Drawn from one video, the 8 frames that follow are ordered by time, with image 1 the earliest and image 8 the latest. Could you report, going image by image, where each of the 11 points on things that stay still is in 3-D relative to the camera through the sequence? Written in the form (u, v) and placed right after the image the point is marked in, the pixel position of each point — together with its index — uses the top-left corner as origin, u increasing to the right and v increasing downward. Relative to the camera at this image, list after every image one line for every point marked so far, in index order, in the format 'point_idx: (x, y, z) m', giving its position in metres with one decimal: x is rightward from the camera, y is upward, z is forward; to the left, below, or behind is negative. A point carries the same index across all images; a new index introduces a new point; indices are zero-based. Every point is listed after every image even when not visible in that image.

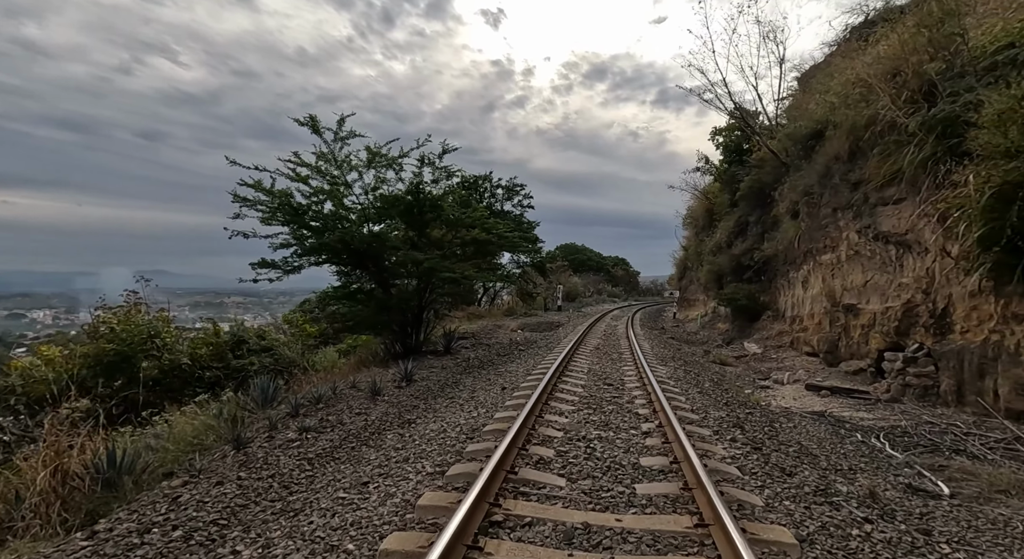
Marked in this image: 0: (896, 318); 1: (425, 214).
0: (+7.1, -0.7, +10.0) m
1: (-2.2, +1.6, +13.5) m
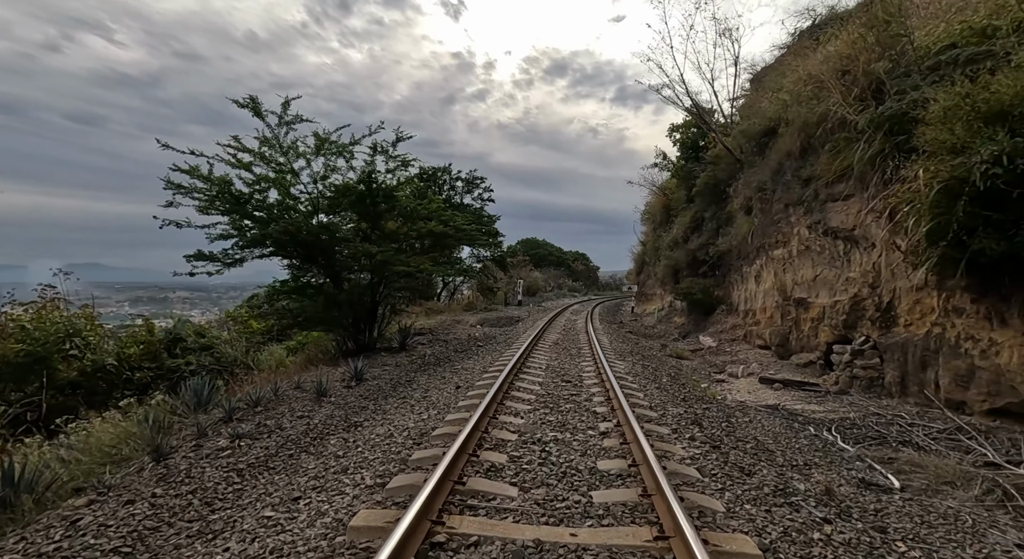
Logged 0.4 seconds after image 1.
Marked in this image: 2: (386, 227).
0: (+6.3, -0.6, +10.3) m
1: (-3.2, +1.8, +13.1) m
2: (-3.1, +1.3, +13.3) m
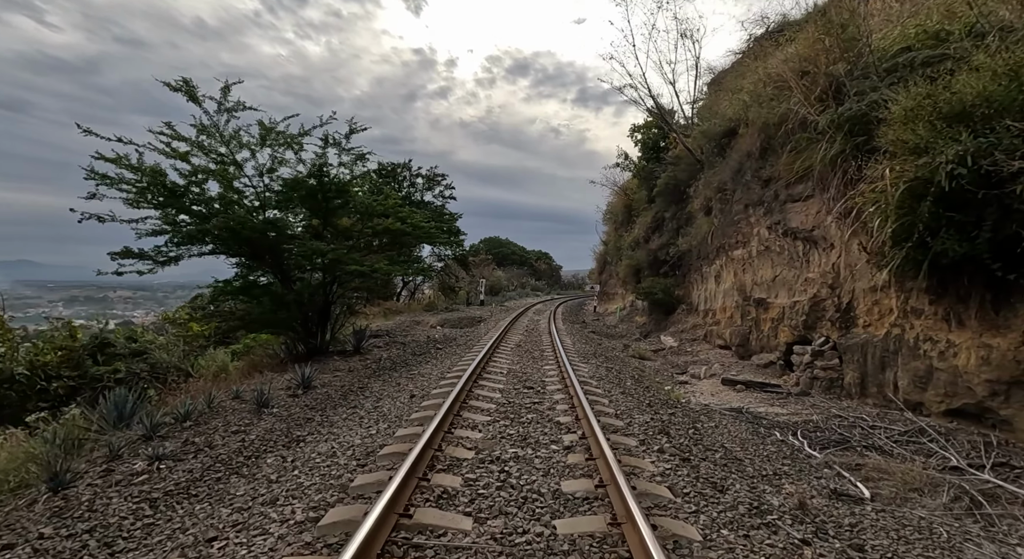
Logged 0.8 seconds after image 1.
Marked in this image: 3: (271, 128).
0: (+5.5, -0.6, +10.3) m
1: (-4.1, +1.8, +12.4) m
2: (-4.1, +1.3, +12.7) m
3: (-5.4, +3.4, +11.4) m
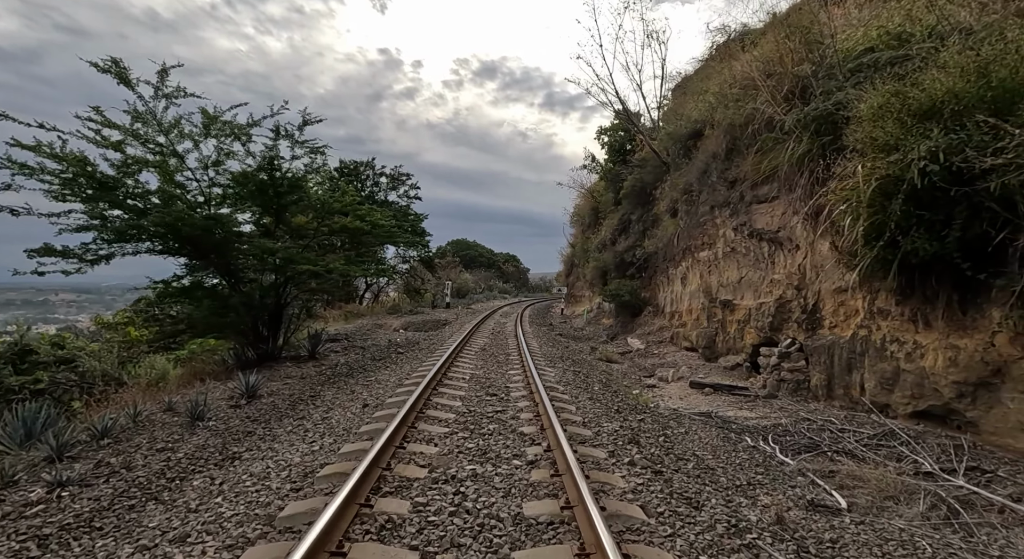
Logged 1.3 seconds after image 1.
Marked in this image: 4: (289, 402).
0: (+4.9, -0.7, +10.2) m
1: (-4.9, +1.7, +11.8) m
2: (-4.9, +1.2, +12.0) m
3: (-6.1, +3.4, +10.7) m
4: (-3.1, -1.7, +7.6) m
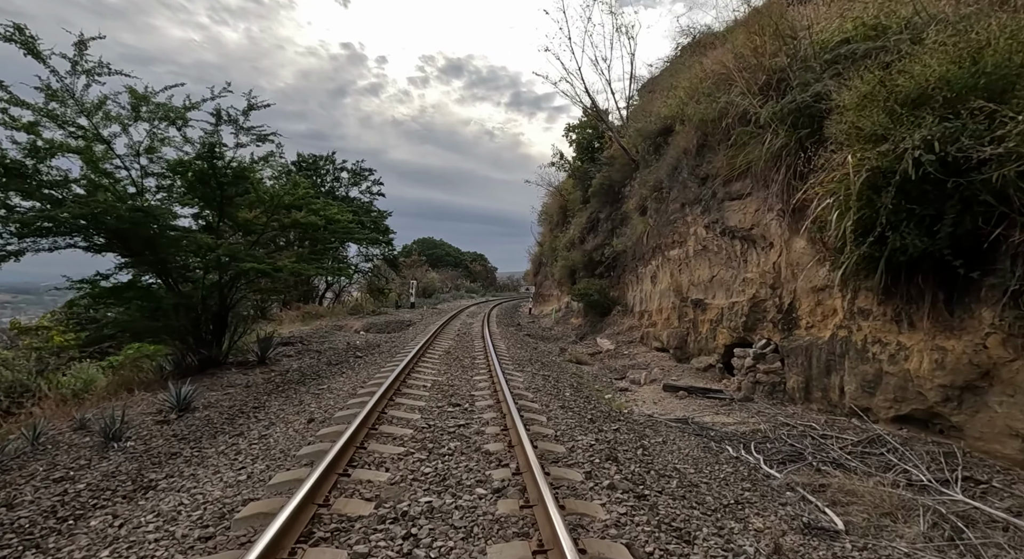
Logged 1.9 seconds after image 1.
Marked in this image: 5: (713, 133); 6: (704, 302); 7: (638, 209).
0: (+4.2, -0.6, +9.9) m
1: (-5.6, +1.8, +10.9) m
2: (-5.6, +1.2, +11.1) m
3: (-6.7, +3.4, +9.8) m
4: (-3.5, -1.7, +6.8) m
5: (+4.3, +3.2, +11.7) m
6: (+4.2, -0.5, +11.8) m
7: (+4.2, +2.4, +18.1) m
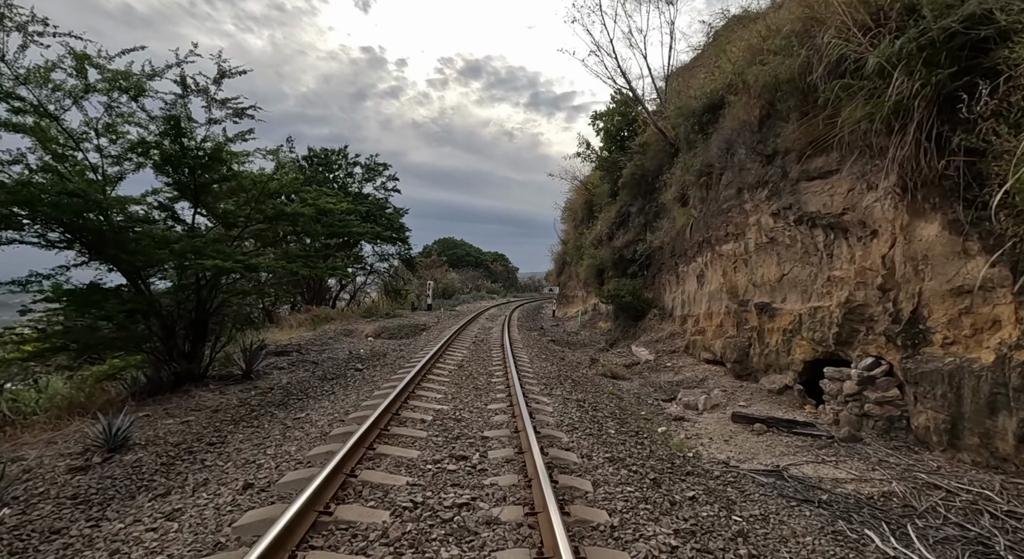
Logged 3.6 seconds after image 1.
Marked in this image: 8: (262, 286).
0: (+4.6, -0.6, +7.8) m
1: (-5.2, +1.8, +9.1) m
2: (-5.1, +1.2, +9.4) m
3: (-6.3, +3.3, +8.1) m
4: (-3.3, -1.7, +5.0) m
5: (+4.8, +3.2, +9.5) m
6: (+4.6, -0.5, +9.7) m
7: (+4.9, +2.4, +16.0) m
8: (-4.9, -0.1, +10.9) m
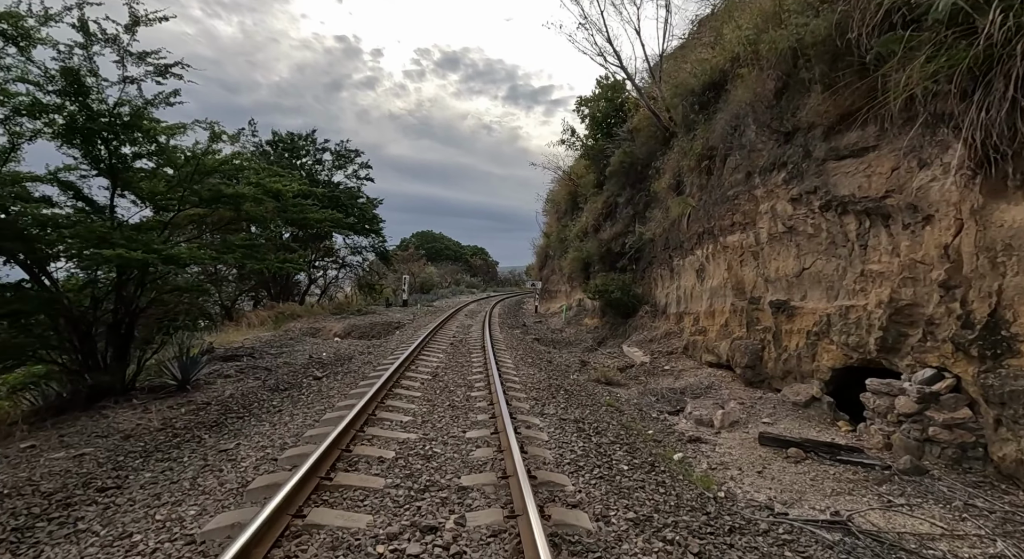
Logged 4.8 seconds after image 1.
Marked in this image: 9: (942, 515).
0: (+4.4, -0.6, +6.6) m
1: (-5.4, +1.8, +7.6) m
2: (-5.4, +1.3, +7.8) m
3: (-6.5, +3.4, +6.4) m
4: (-3.4, -1.7, +3.5) m
5: (+4.5, +3.2, +8.3) m
6: (+4.4, -0.4, +8.5) m
7: (+4.4, +2.5, +14.8) m
8: (-5.2, 0.0, +9.4) m
9: (+3.4, -1.9, +4.4) m
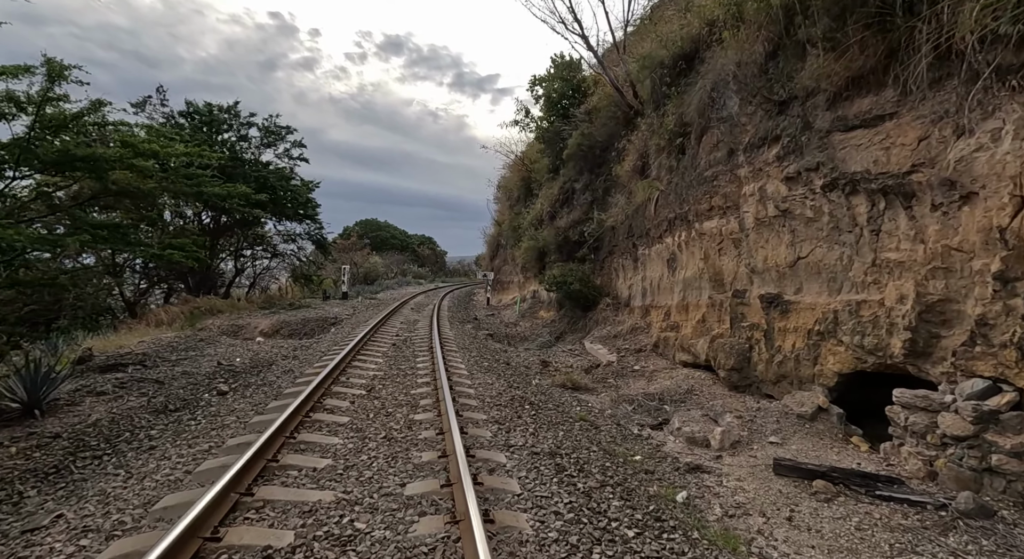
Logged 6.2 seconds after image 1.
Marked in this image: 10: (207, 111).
0: (+4.0, -0.5, +5.5) m
1: (-5.9, +1.9, +5.5) m
2: (-5.9, +1.4, +5.8) m
3: (-6.9, +3.5, +4.3) m
4: (-3.5, -1.6, +1.7) m
5: (+3.9, +3.4, +7.2) m
6: (+3.7, -0.3, +7.4) m
7: (+3.2, +2.8, +13.6) m
8: (-5.9, +0.1, +7.4) m
9: (+3.2, -1.8, +3.2) m
10: (-10.9, +6.0, +19.5) m
